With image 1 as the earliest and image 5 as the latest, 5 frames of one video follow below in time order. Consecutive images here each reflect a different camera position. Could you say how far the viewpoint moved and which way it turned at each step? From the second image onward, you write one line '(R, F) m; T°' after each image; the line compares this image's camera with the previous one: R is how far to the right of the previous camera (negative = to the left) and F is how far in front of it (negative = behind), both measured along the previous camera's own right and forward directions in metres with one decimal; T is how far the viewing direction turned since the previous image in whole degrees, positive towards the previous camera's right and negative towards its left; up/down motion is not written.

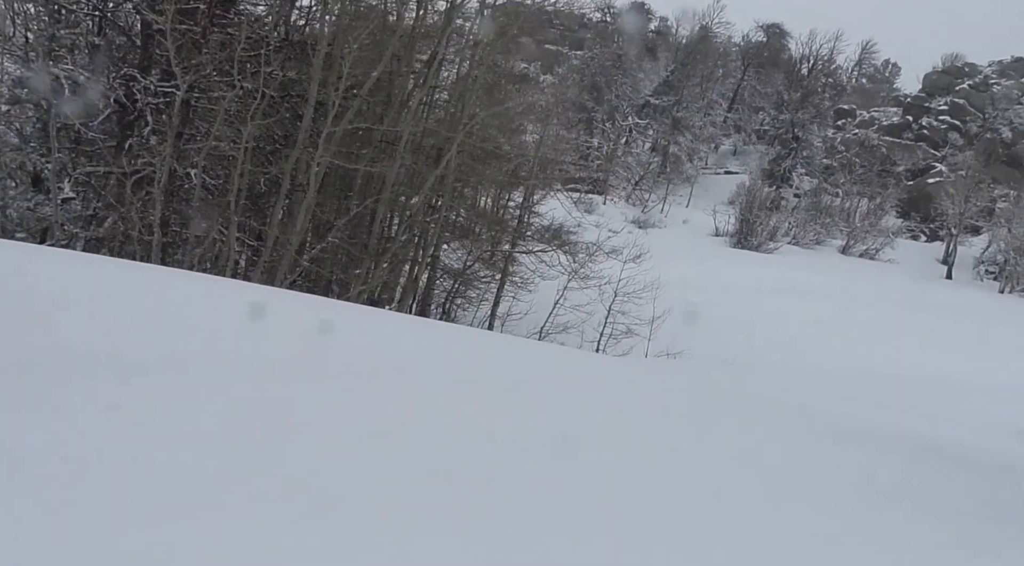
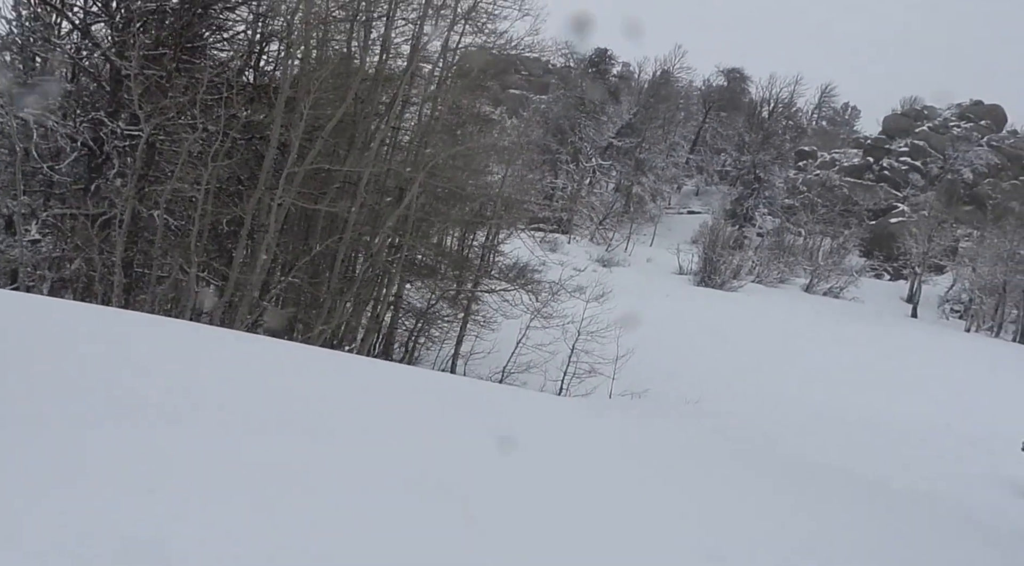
(0.0, +0.3) m; +2°
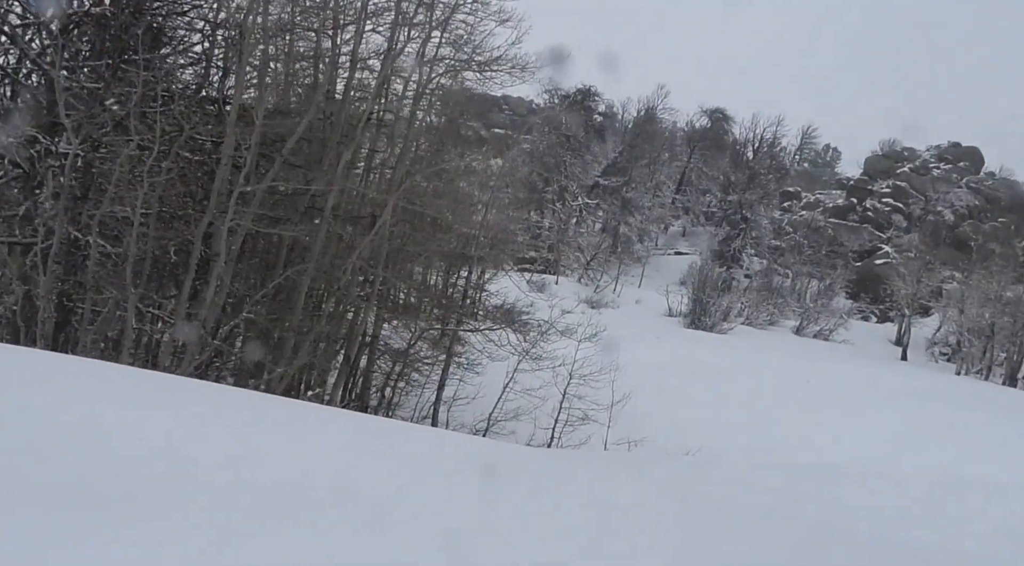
(-0.2, -0.1) m; +1°
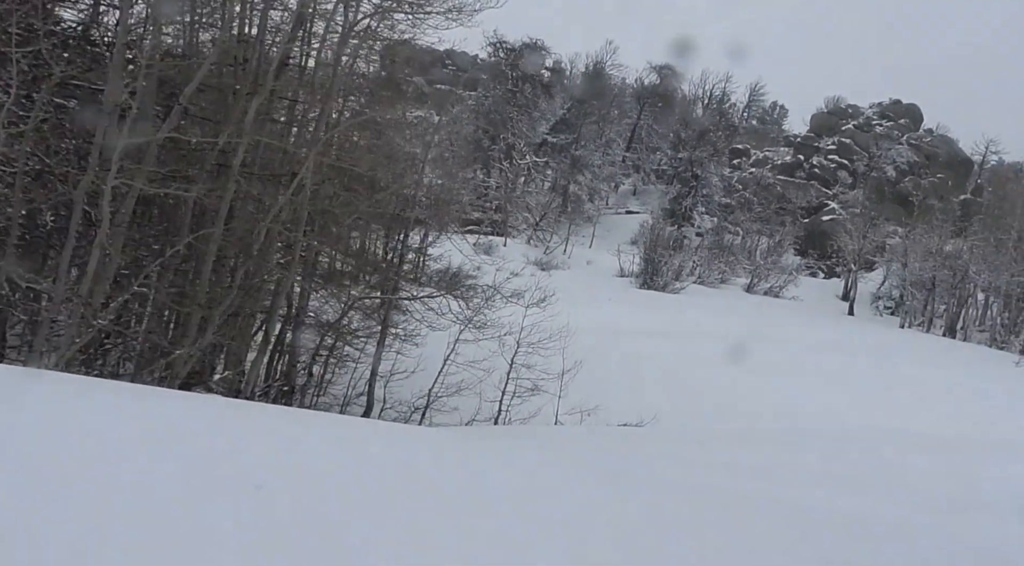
(-0.1, -0.3) m; +2°
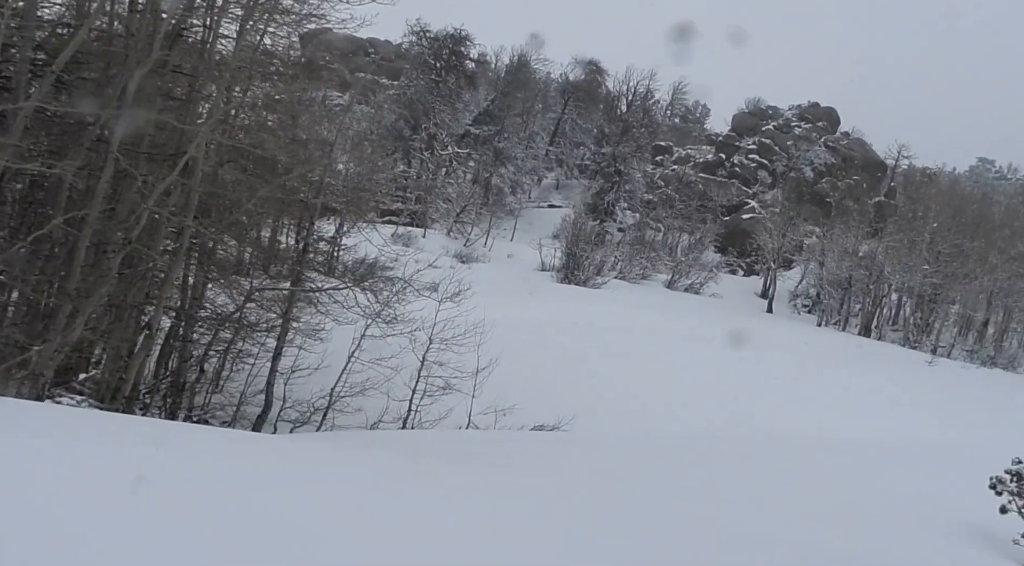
(0.0, +0.1) m; +4°
